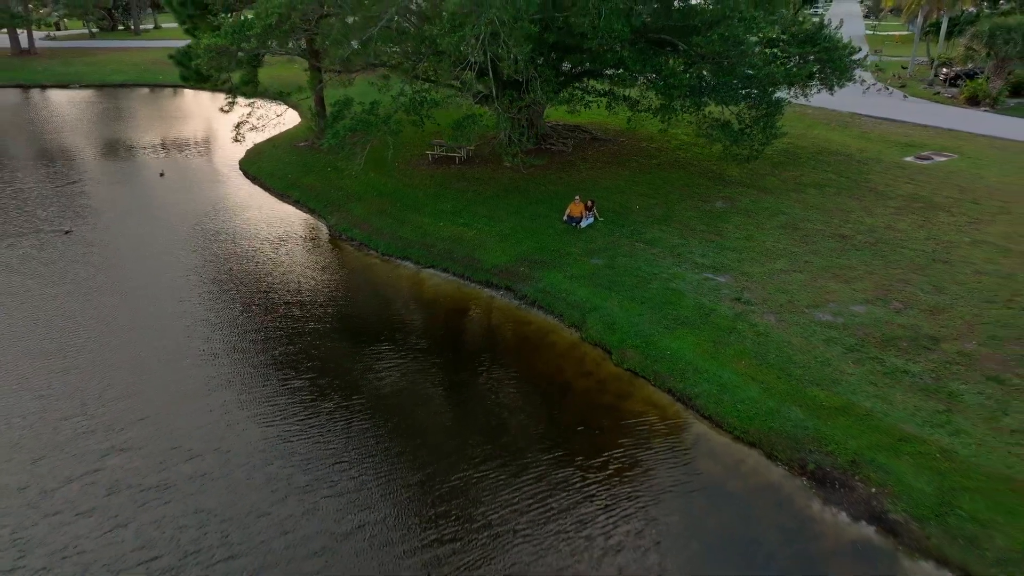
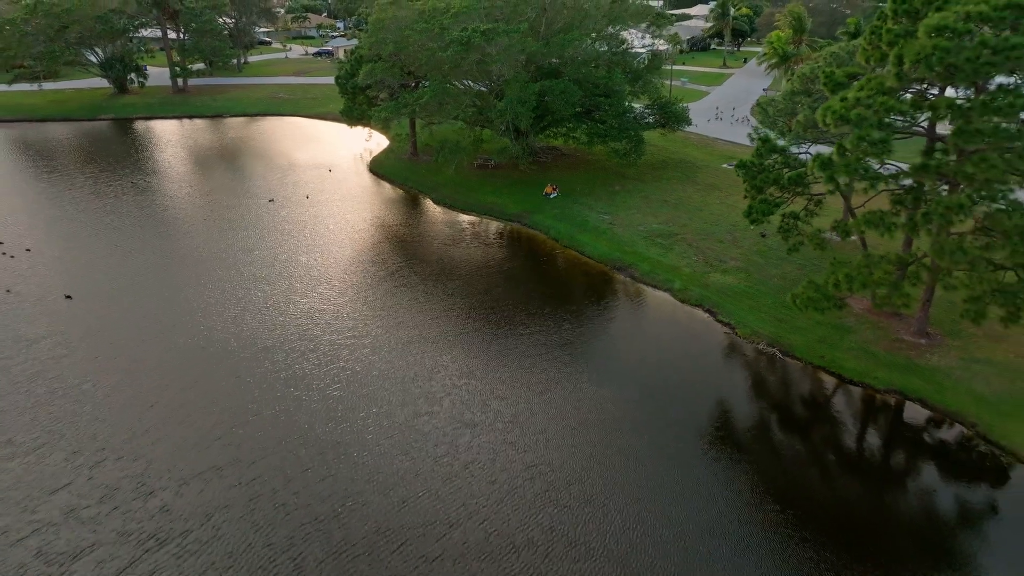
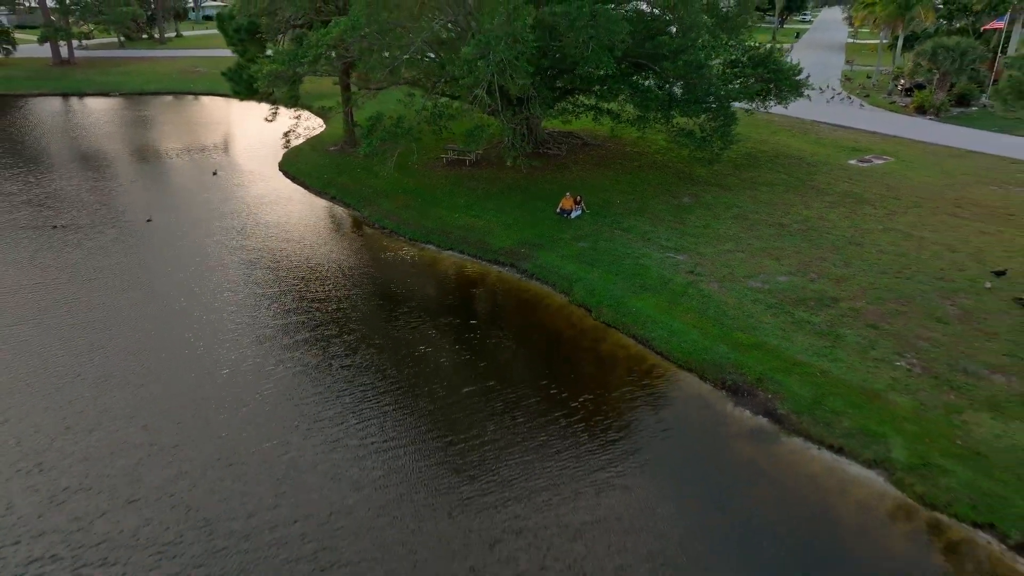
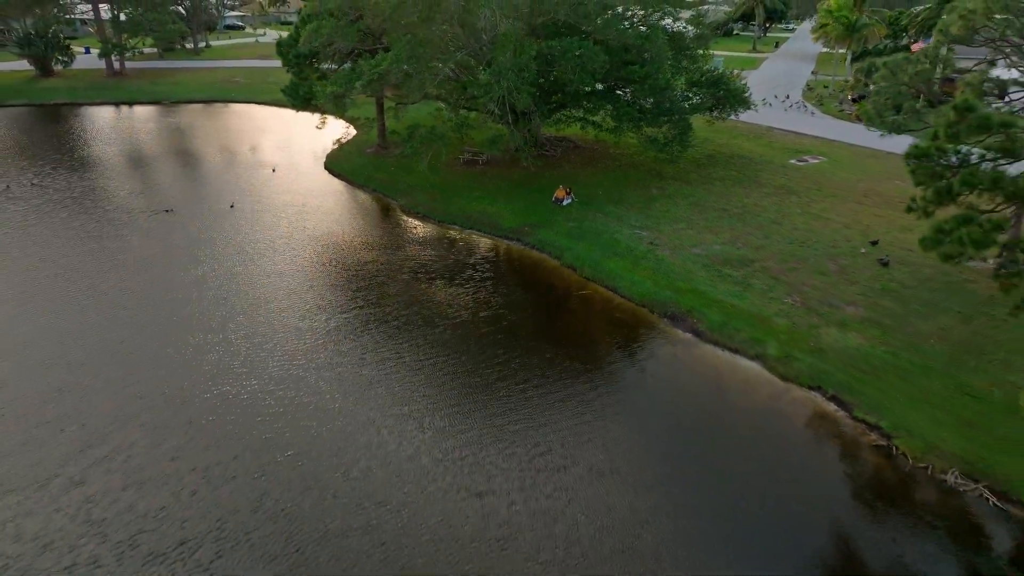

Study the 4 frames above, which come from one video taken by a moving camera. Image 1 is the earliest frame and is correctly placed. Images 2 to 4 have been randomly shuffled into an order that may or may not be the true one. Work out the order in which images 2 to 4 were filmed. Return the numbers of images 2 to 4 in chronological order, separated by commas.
3, 4, 2
